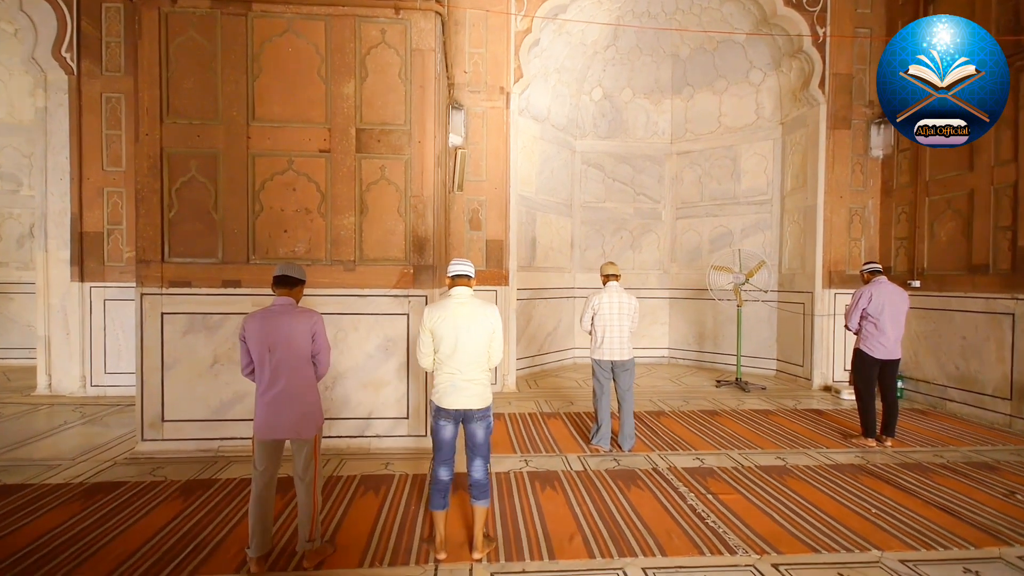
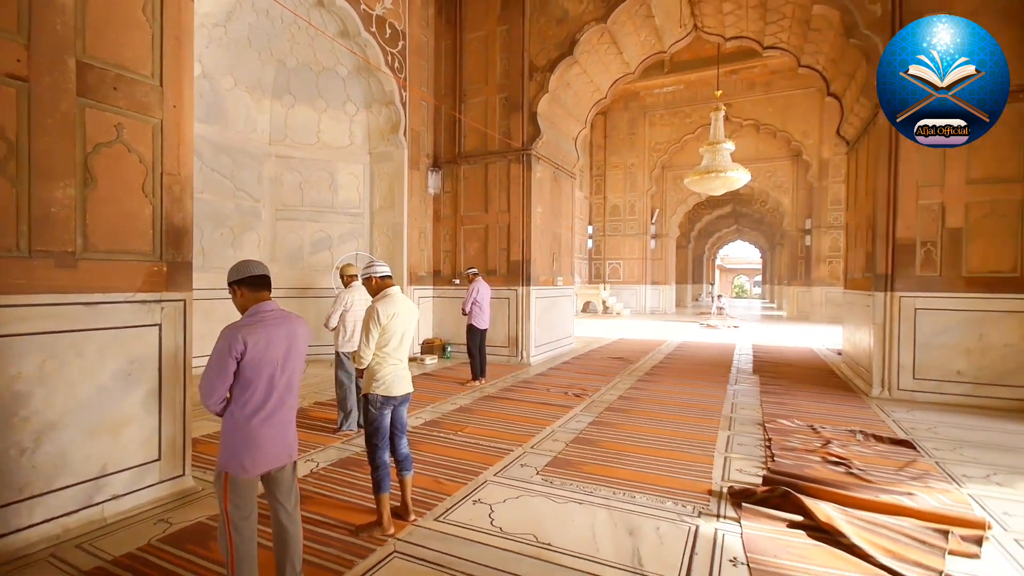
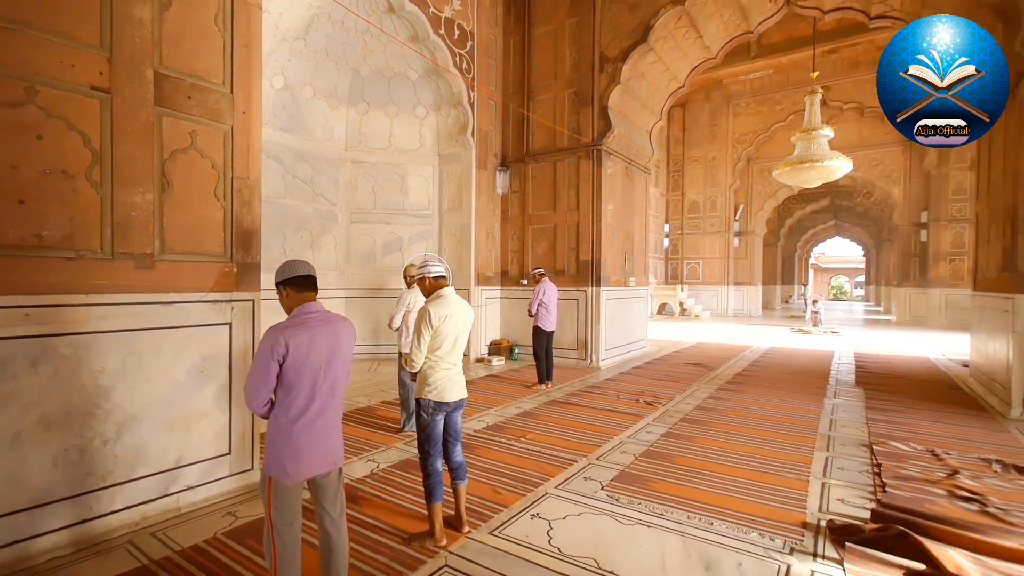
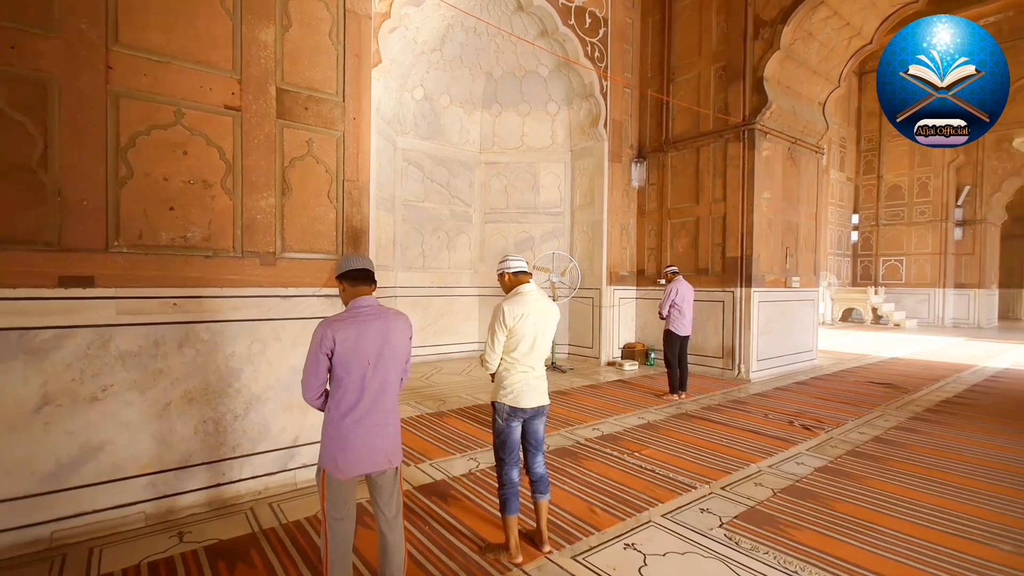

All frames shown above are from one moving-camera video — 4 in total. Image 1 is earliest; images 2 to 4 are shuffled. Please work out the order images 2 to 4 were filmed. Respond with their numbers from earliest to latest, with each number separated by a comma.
4, 3, 2
